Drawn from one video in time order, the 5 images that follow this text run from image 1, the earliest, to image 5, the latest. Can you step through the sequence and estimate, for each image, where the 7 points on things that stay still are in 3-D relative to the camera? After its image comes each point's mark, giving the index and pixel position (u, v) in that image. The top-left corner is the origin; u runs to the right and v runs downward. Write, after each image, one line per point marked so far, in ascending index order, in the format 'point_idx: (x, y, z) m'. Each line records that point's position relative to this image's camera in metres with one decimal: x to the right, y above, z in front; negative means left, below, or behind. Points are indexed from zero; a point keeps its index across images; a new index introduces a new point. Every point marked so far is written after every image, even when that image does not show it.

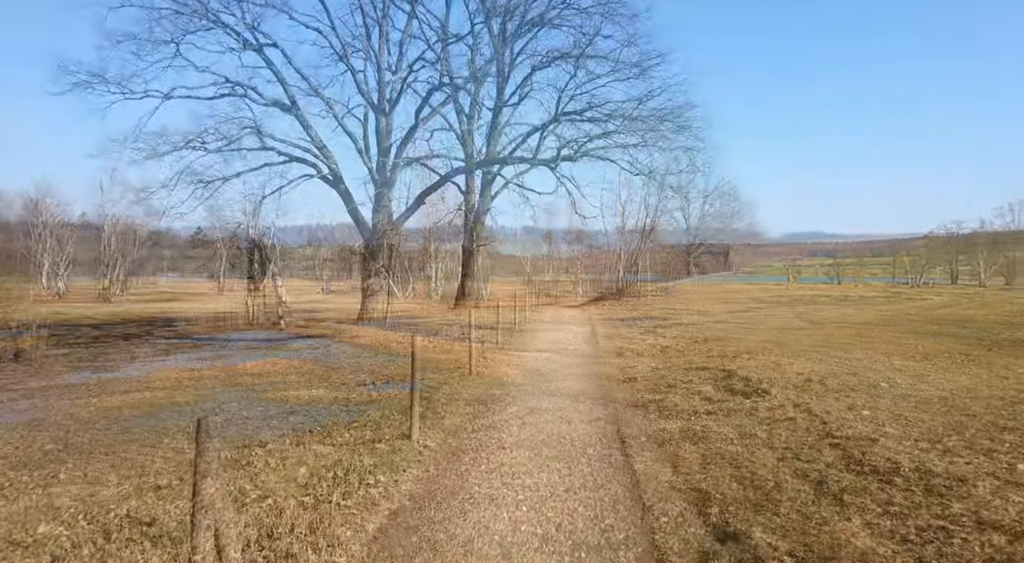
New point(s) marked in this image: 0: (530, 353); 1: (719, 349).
0: (+0.5, -1.8, +15.2) m
1: (+4.1, -1.3, +11.9) m
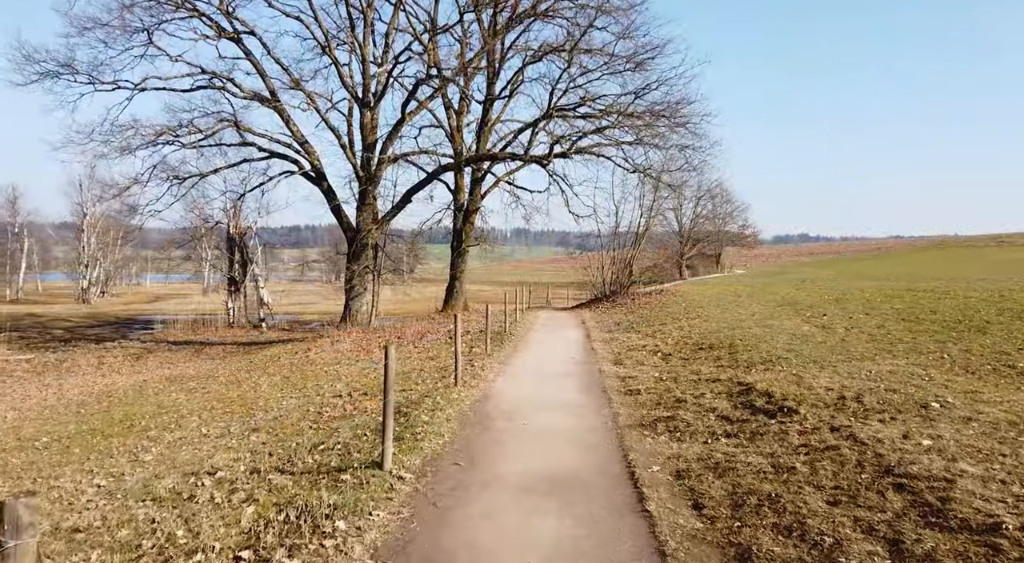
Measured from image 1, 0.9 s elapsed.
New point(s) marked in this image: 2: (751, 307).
0: (+0.3, -1.9, +14.2) m
1: (+3.9, -1.4, +10.9) m
2: (+7.7, -0.8, +19.7) m
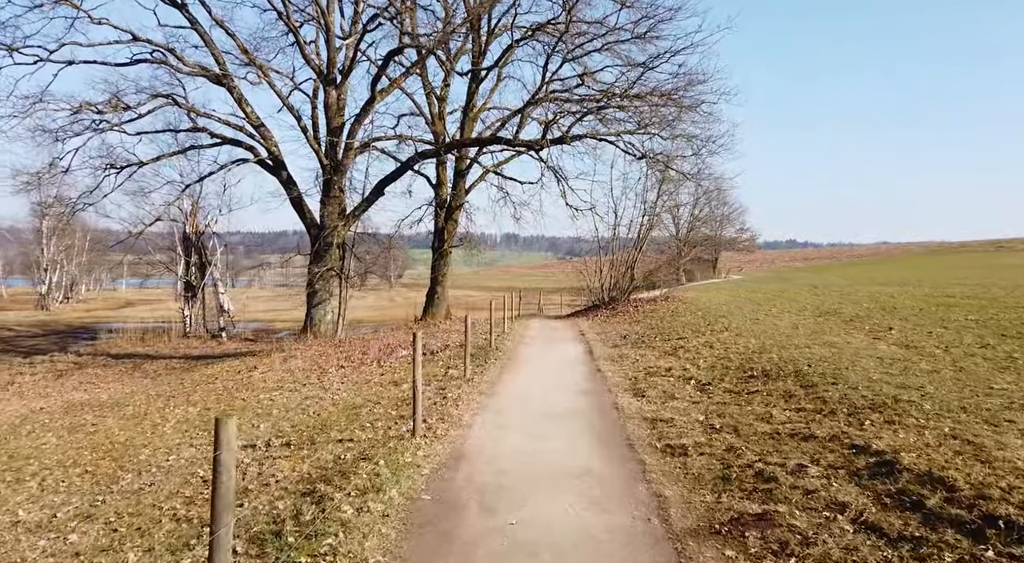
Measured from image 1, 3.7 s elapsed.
0: (0.0, -1.9, +10.8) m
1: (+3.7, -1.4, +7.6) m
2: (+7.3, -1.0, +16.4) m
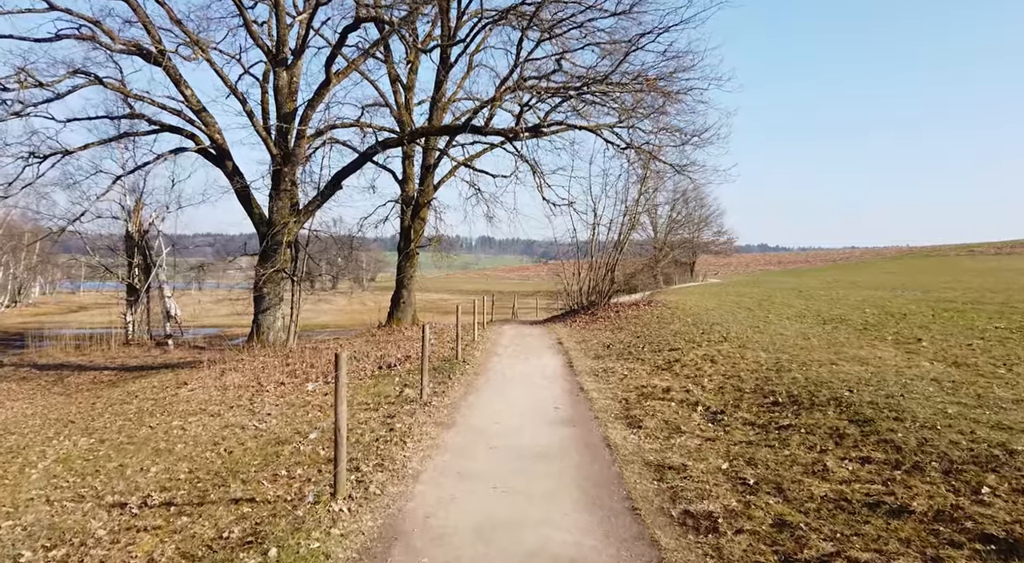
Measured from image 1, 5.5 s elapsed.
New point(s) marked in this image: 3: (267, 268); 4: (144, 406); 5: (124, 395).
0: (-0.5, -2.0, +8.7) m
1: (+3.3, -1.4, +5.7) m
2: (+6.6, -1.1, +14.7) m
3: (-8.0, +0.5, +20.0) m
4: (-7.6, -2.6, +12.7) m
5: (-9.4, -2.8, +14.8) m
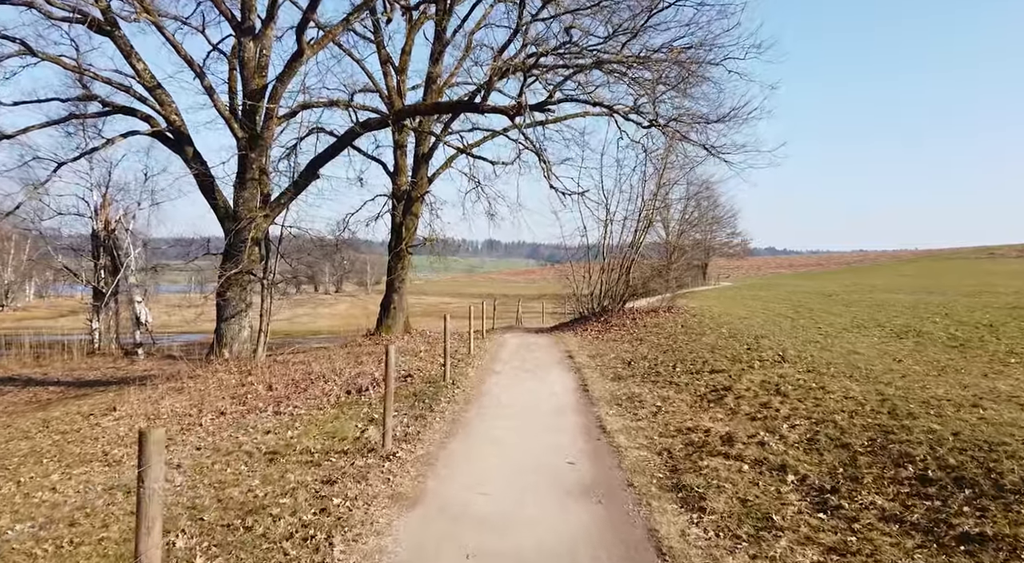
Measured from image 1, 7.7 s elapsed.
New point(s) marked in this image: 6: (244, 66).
0: (-0.5, -2.0, +5.9) m
1: (+3.2, -1.5, +2.9) m
2: (+6.6, -1.1, +11.8) m
3: (-7.9, +0.4, +17.3) m
4: (-7.7, -2.6, +9.9) m
5: (-9.3, -2.8, +12.0) m
6: (-7.7, +6.2, +17.5) m
